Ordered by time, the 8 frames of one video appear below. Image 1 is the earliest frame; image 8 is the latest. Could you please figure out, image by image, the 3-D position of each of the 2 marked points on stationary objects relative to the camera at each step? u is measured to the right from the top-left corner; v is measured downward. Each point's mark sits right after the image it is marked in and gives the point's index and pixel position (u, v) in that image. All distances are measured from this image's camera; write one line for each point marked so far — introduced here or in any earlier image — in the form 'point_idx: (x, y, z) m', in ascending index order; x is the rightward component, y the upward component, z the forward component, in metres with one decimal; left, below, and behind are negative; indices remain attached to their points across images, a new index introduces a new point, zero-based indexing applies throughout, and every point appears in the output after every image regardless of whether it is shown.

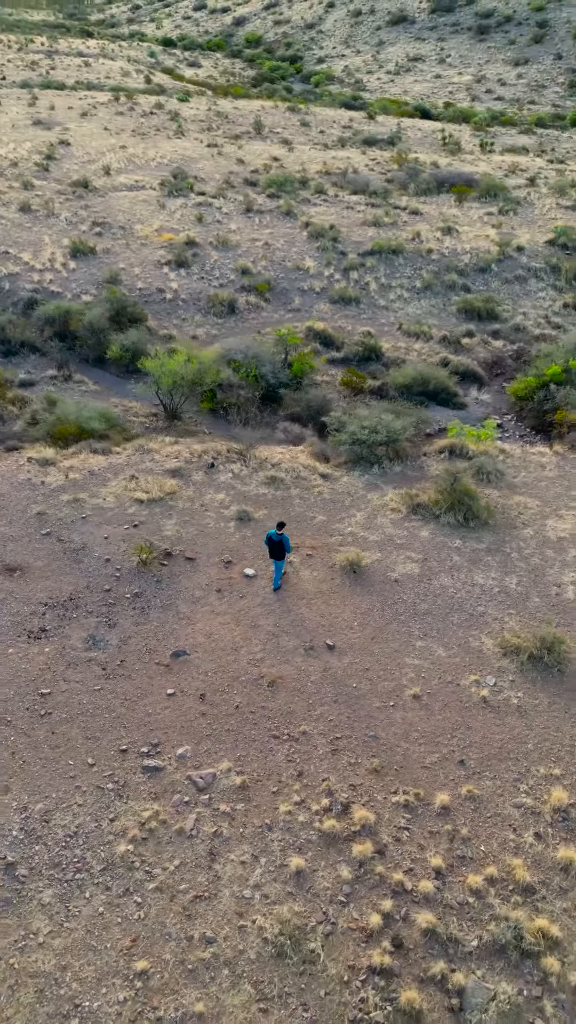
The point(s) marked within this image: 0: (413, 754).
0: (+1.3, -2.5, +7.5) m
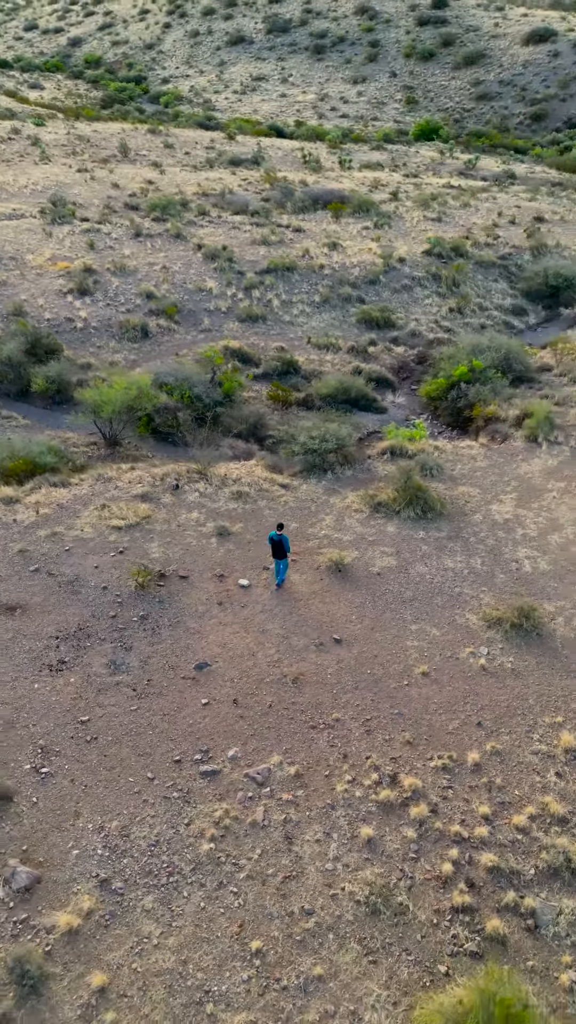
0: (+1.7, -2.4, +8.4) m
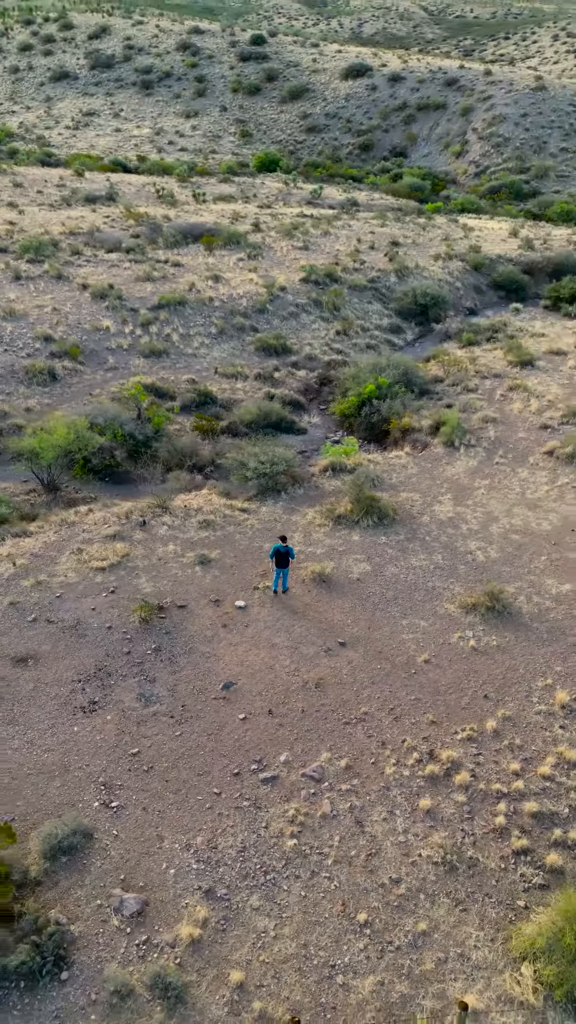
0: (+2.1, -2.4, +9.4) m
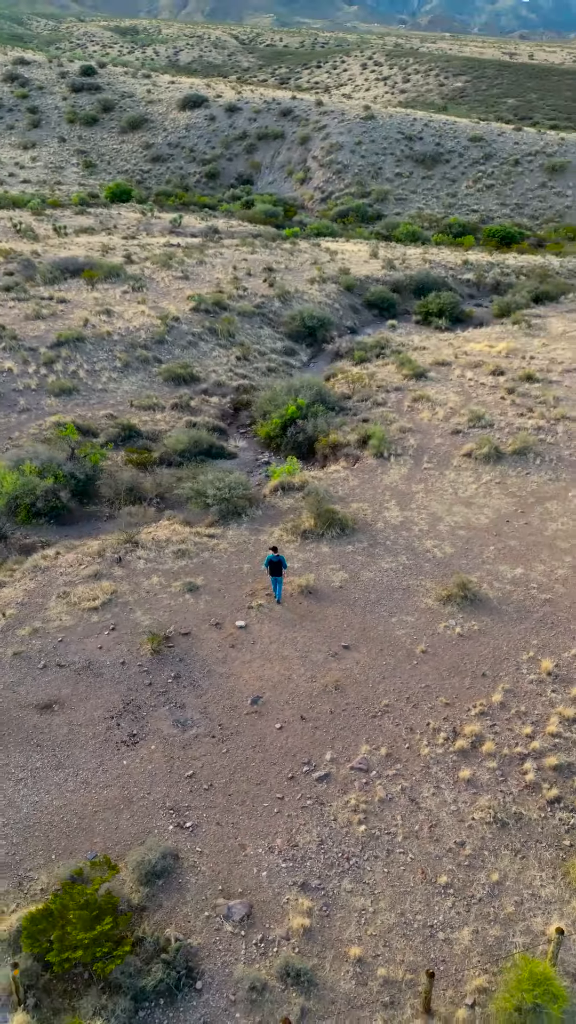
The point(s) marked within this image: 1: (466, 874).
0: (+2.4, -2.4, +10.5) m
1: (+1.9, -3.9, +7.9) m
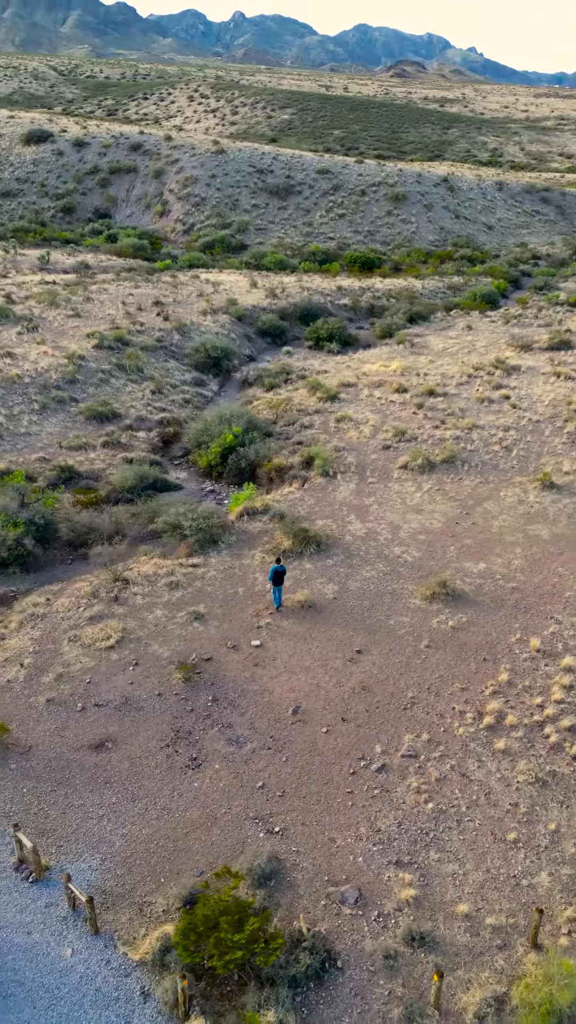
0: (+2.8, -2.5, +11.7) m
1: (+2.9, -3.9, +9.0) m
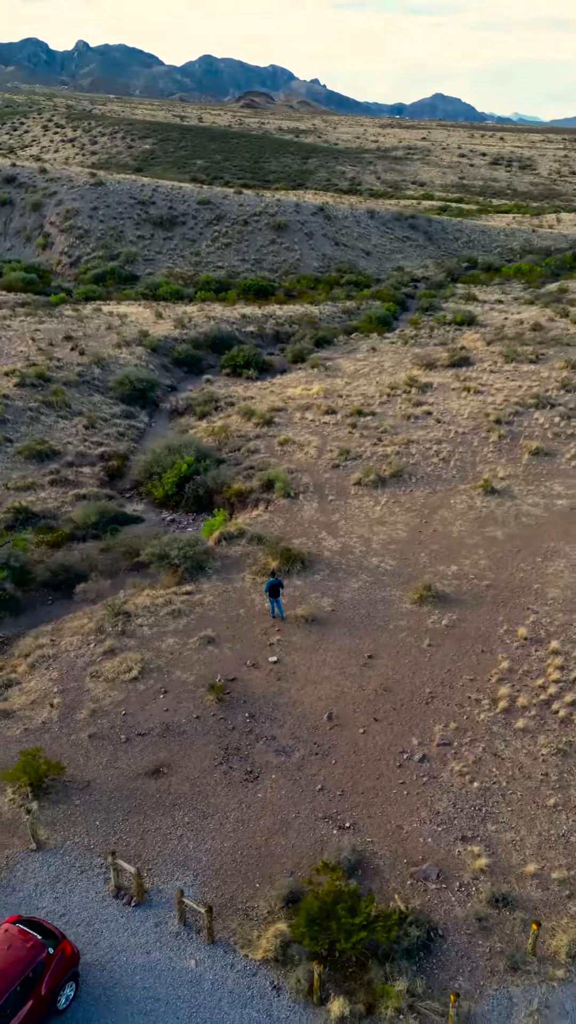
0: (+3.1, -2.6, +12.8) m
1: (+3.8, -3.9, +10.2) m
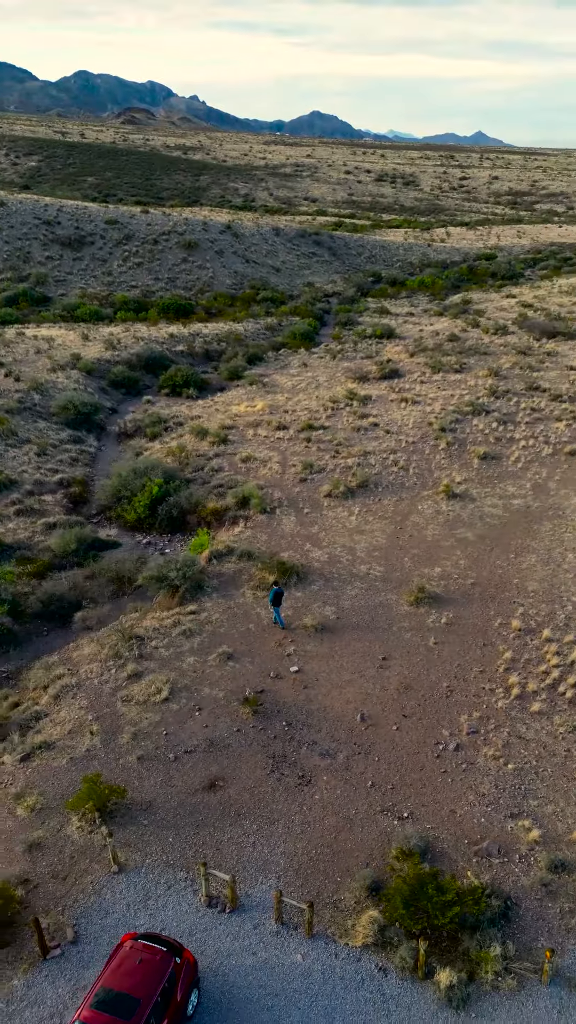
0: (+3.5, -2.7, +13.8) m
1: (+4.5, -3.8, +11.2) m
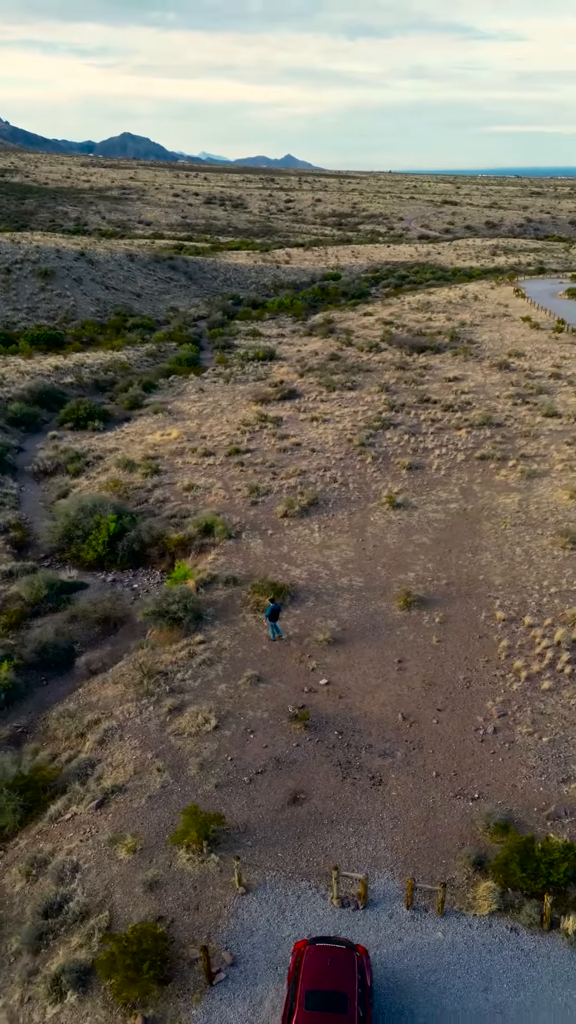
0: (+3.9, -2.8, +15.2) m
1: (+5.5, -3.8, +12.8) m
